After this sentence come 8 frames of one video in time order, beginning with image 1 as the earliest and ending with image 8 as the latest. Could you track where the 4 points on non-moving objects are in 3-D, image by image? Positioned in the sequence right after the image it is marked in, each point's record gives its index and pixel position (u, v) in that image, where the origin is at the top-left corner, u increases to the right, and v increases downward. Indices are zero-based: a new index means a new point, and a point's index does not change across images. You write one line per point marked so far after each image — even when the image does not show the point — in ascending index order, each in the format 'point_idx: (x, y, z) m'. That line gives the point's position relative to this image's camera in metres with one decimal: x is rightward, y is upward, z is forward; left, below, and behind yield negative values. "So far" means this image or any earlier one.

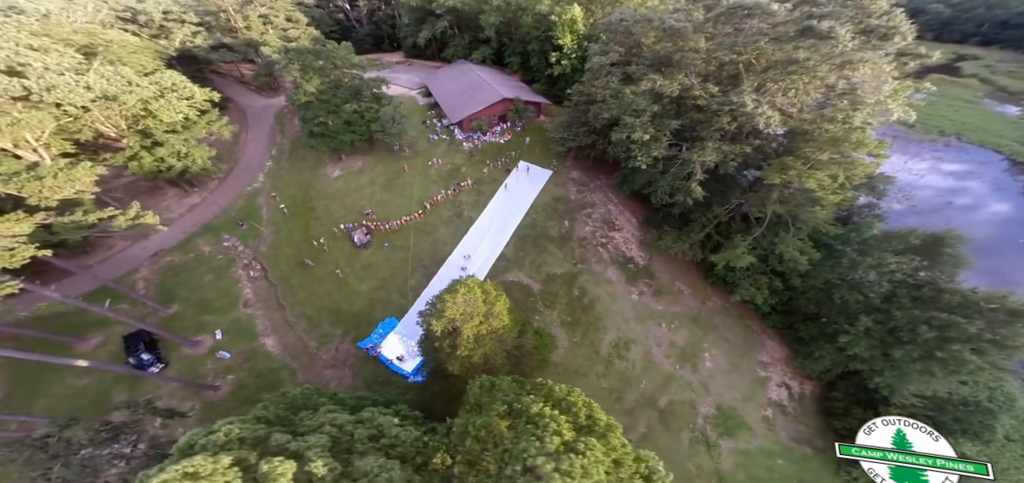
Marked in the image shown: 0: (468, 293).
0: (-2.4, -2.4, +17.4) m
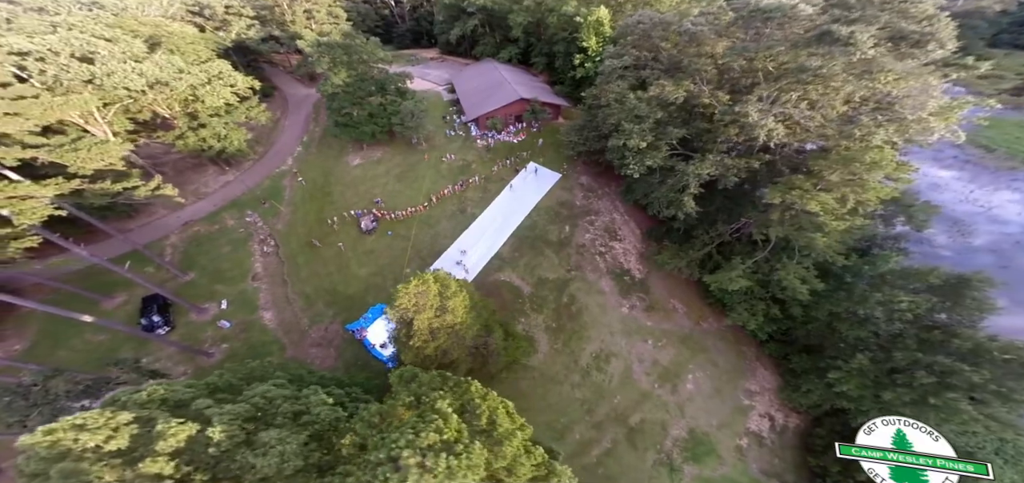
0: (-4.8, -2.2, +17.9) m
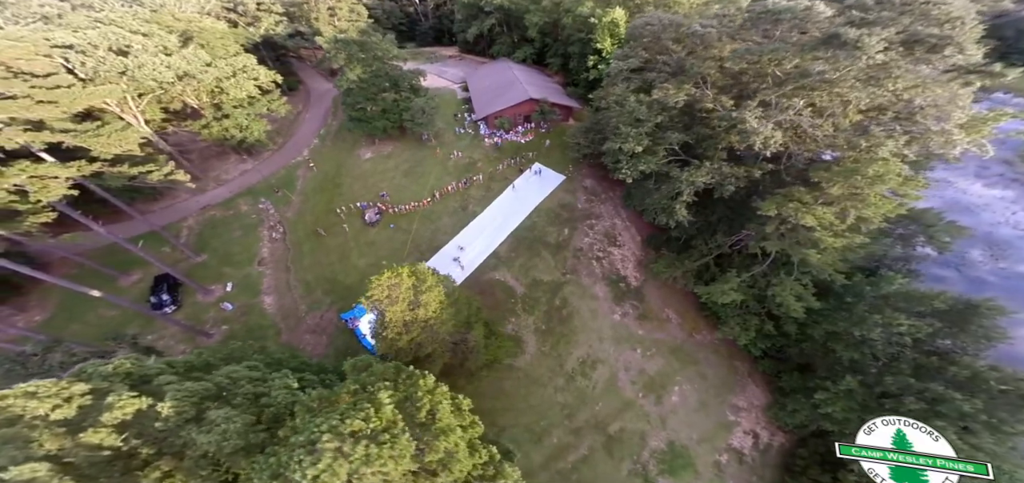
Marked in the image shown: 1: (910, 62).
0: (-6.2, -1.8, +18.2) m
1: (+20.9, +9.5, +18.3) m
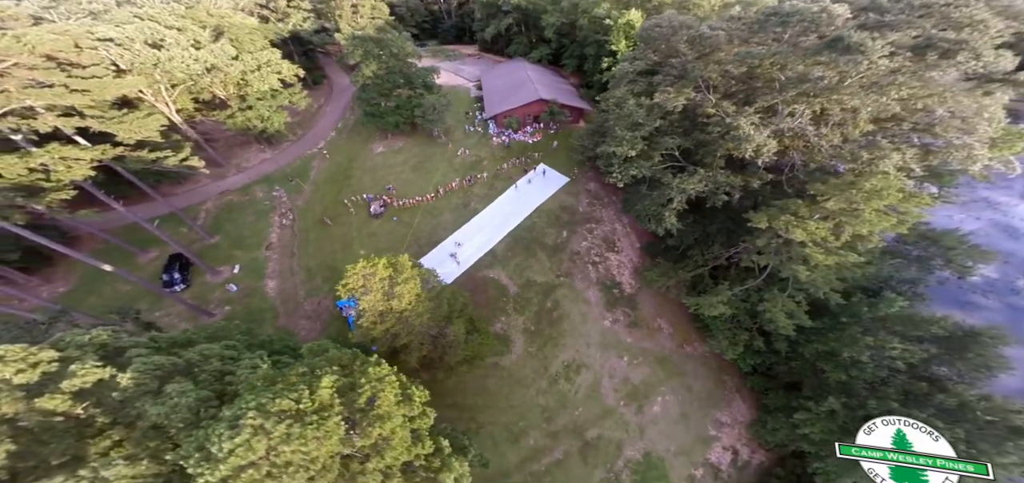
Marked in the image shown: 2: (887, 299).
0: (-7.6, -1.4, +18.7) m
1: (+20.0, +8.4, +17.1) m
2: (+20.1, -3.0, +18.6) m
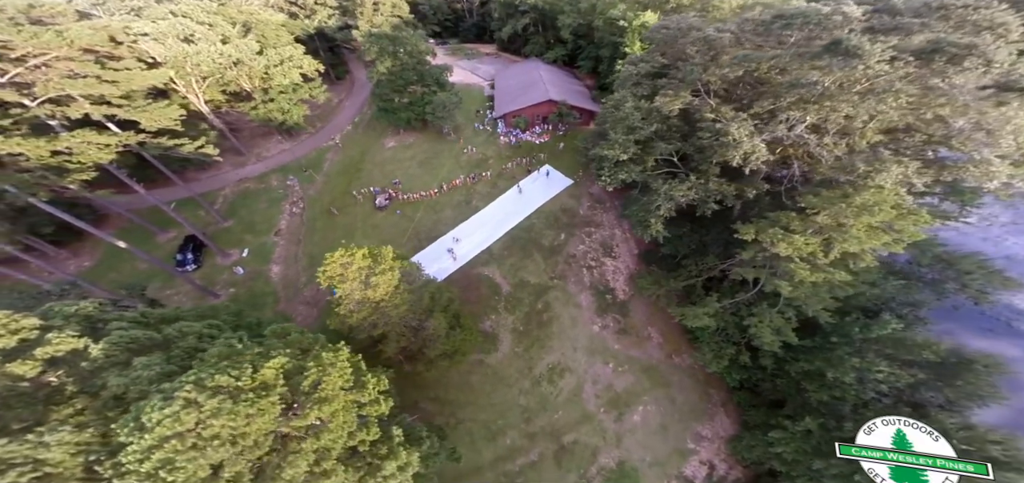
0: (-9.0, -0.9, +19.3) m
1: (+19.0, +7.4, +15.9) m
2: (+18.6, -4.0, +17.5) m
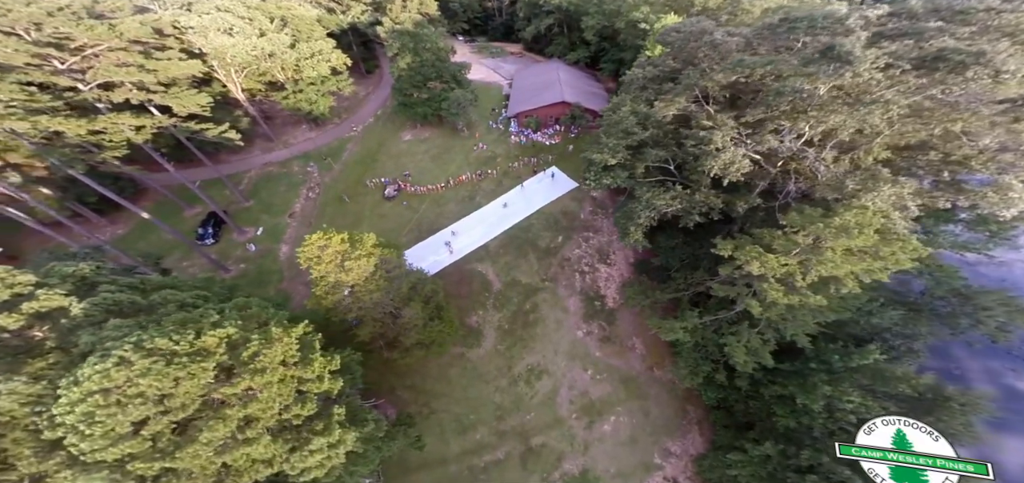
0: (-10.6, 0.0, +20.3) m
1: (+17.5, +6.2, +14.4) m
2: (+16.3, -5.2, +16.1) m
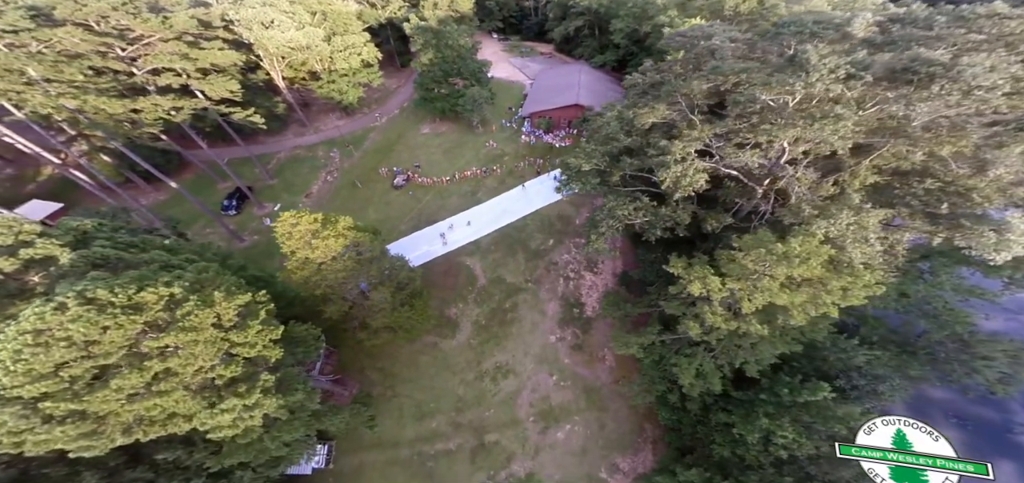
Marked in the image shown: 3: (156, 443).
0: (-13.0, +1.3, +21.7) m
1: (+14.8, +4.7, +12.8) m
2: (+12.7, -6.5, +14.7) m
3: (-14.3, -8.2, +14.0) m
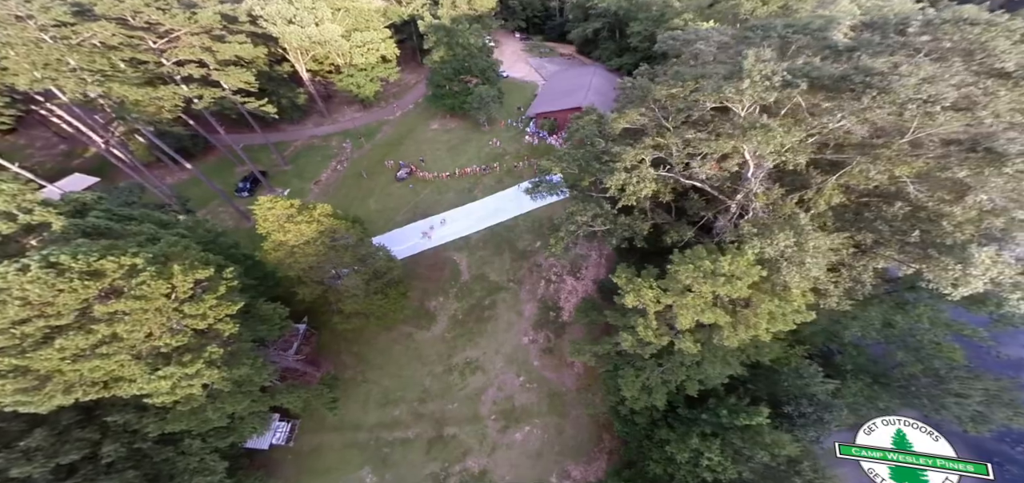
0: (-15.1, +2.3, +22.9) m
1: (+12.1, +3.8, +11.8) m
2: (+9.4, -7.2, +13.9) m
3: (-17.6, -7.0, +15.3) m
